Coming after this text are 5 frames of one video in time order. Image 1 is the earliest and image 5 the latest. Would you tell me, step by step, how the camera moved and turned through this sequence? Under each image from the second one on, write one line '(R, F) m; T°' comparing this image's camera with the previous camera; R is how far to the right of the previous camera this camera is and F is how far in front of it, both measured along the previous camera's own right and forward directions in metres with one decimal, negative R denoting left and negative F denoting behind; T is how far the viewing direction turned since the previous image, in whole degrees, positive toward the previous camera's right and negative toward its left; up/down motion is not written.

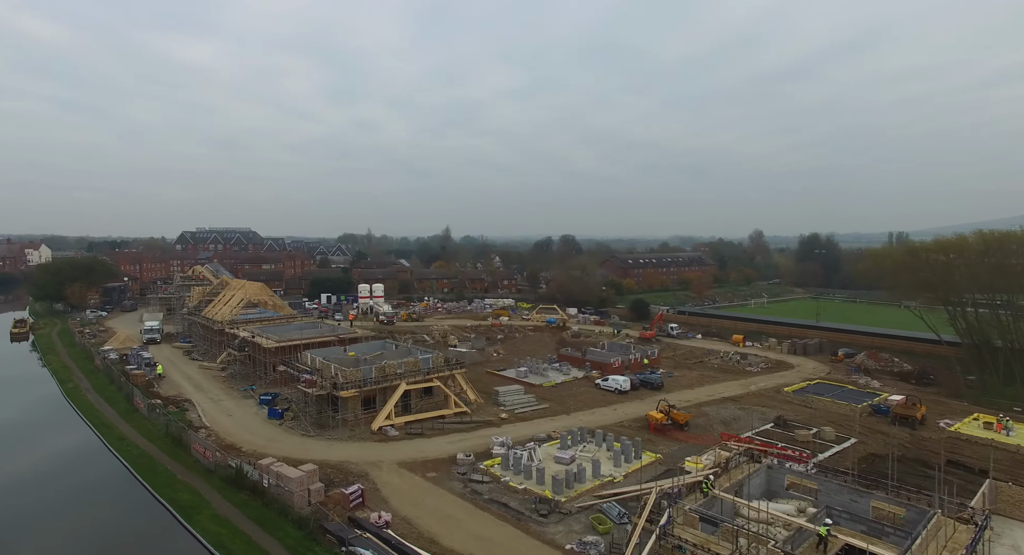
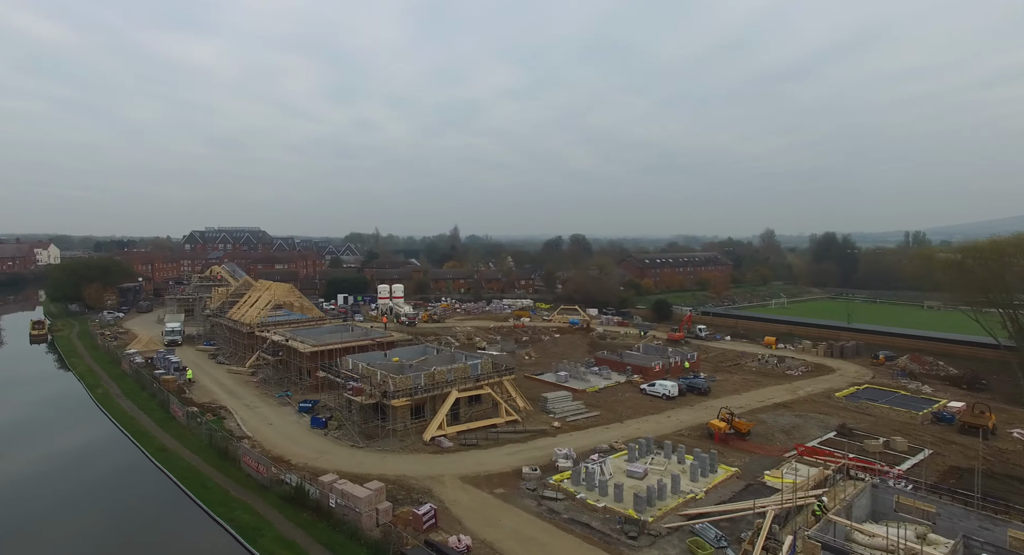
(-1.9, +1.0) m; 0°
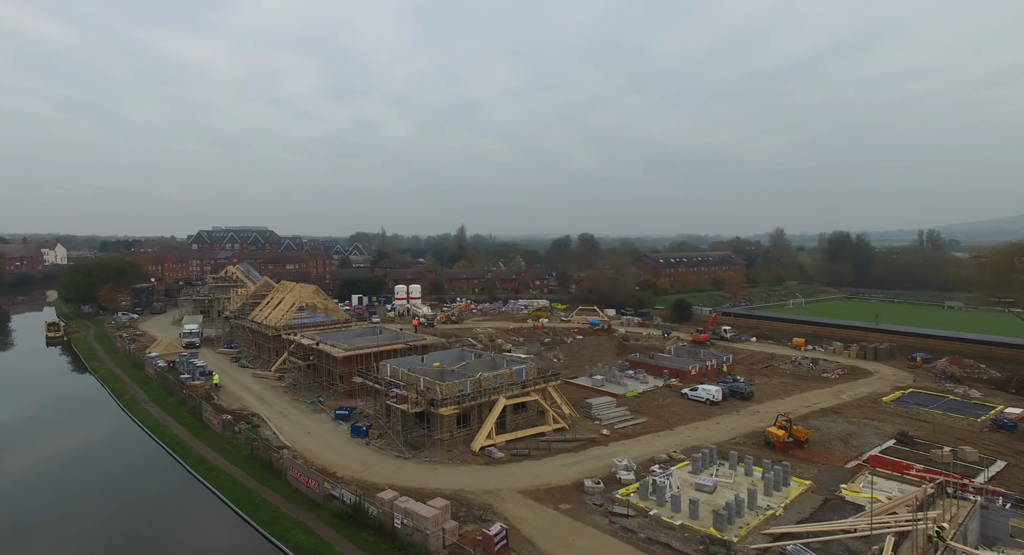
(-1.6, +0.9) m; 0°
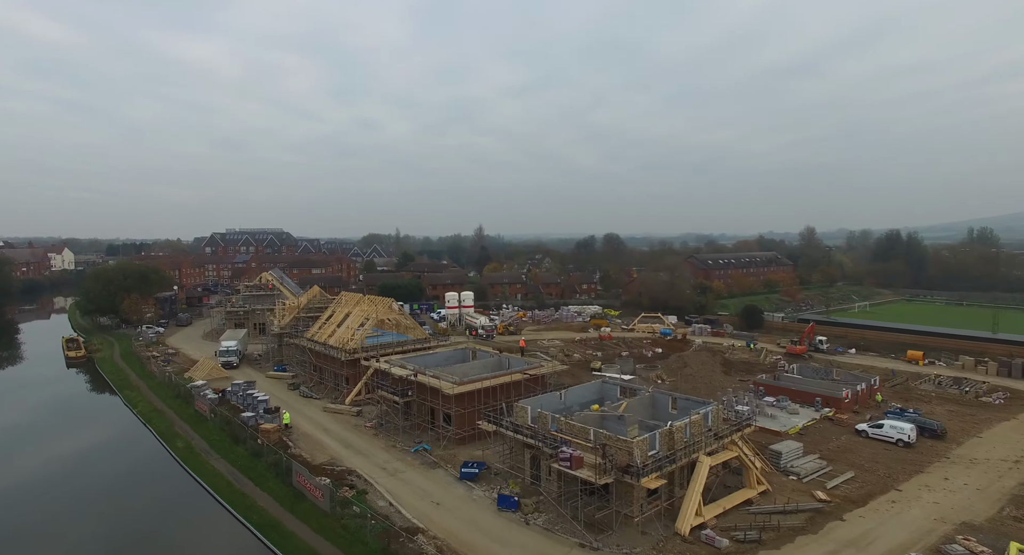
(-5.0, +5.0) m; 0°
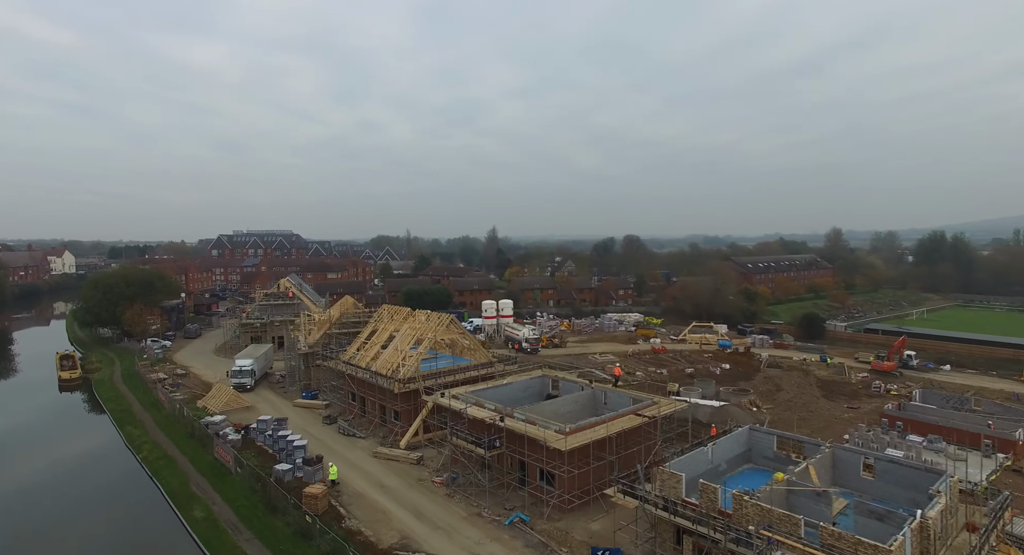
(-3.1, +4.6) m; 0°
